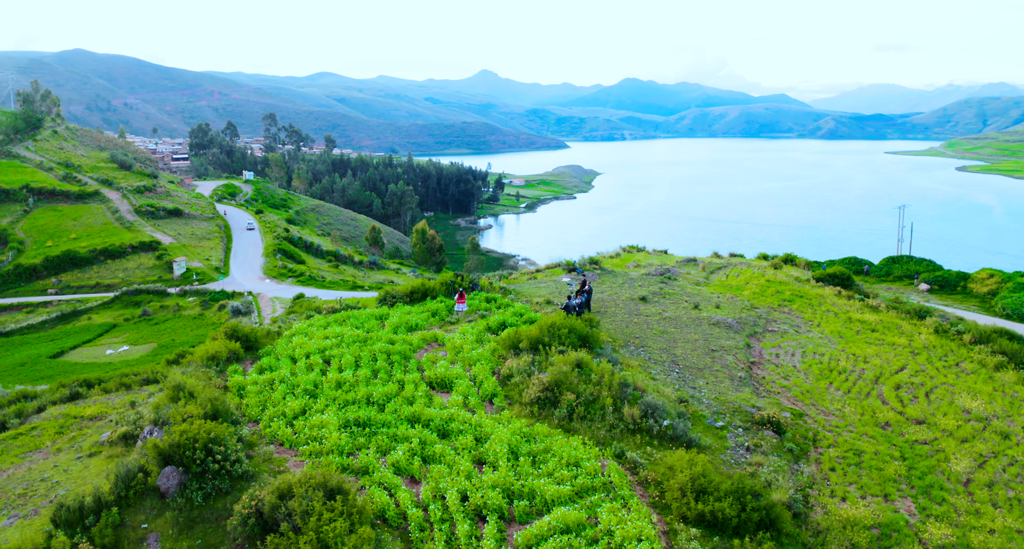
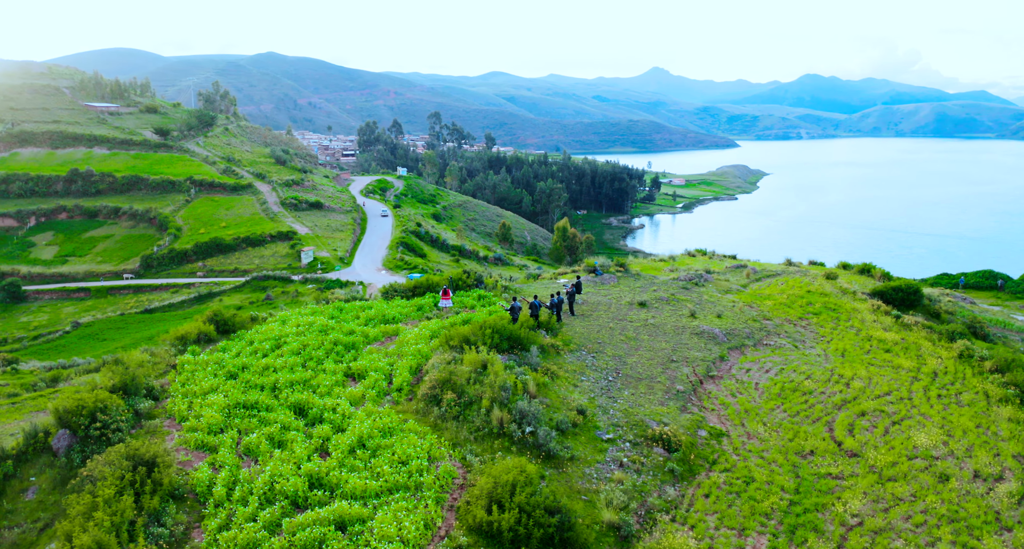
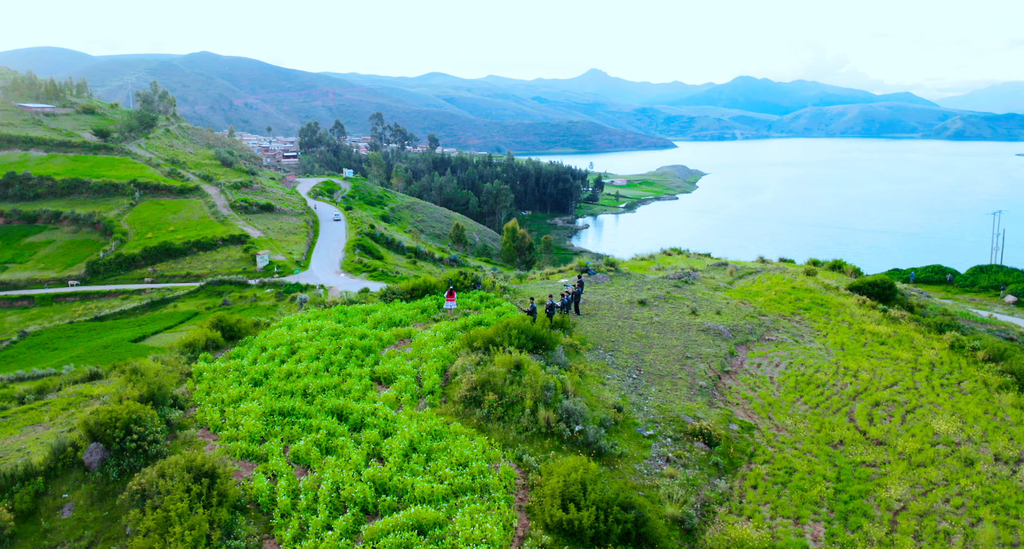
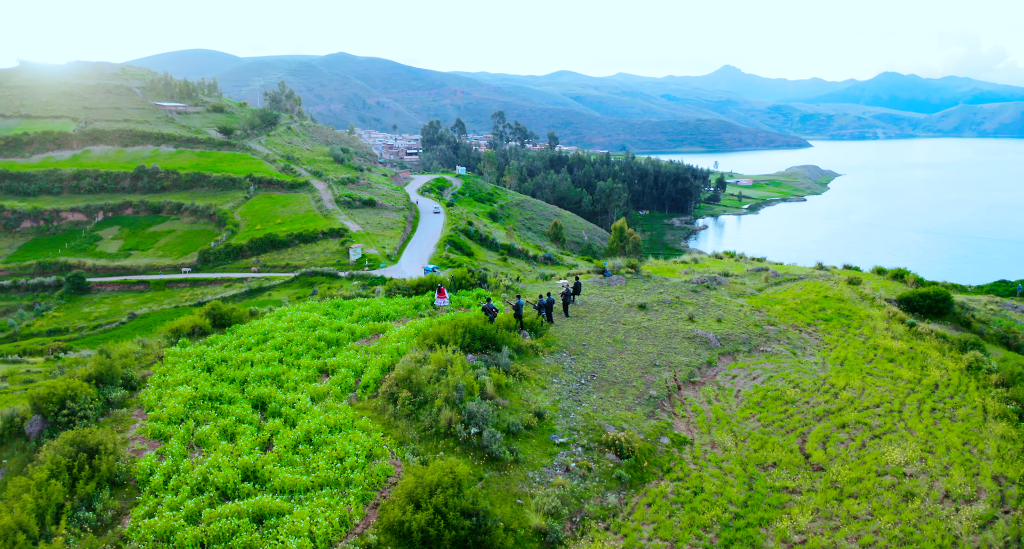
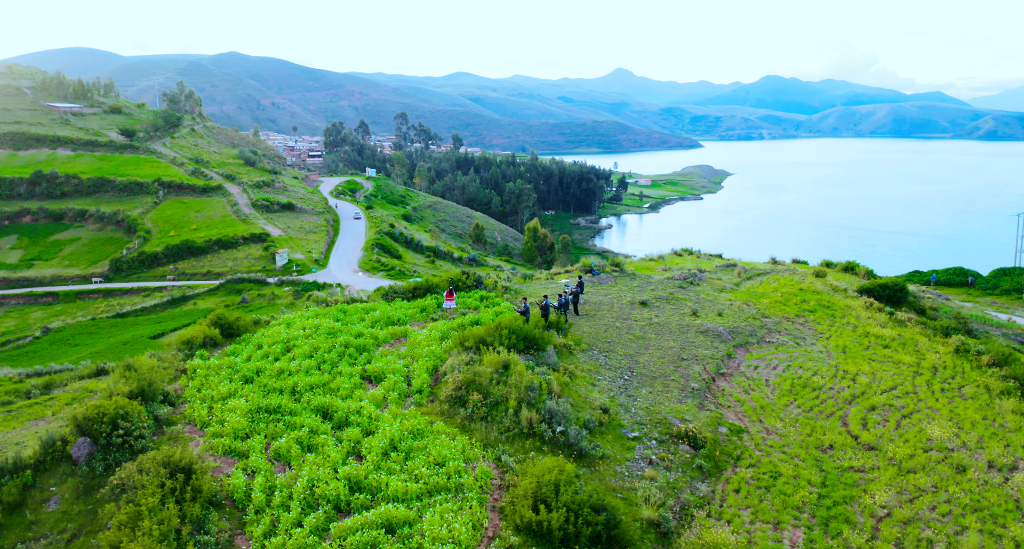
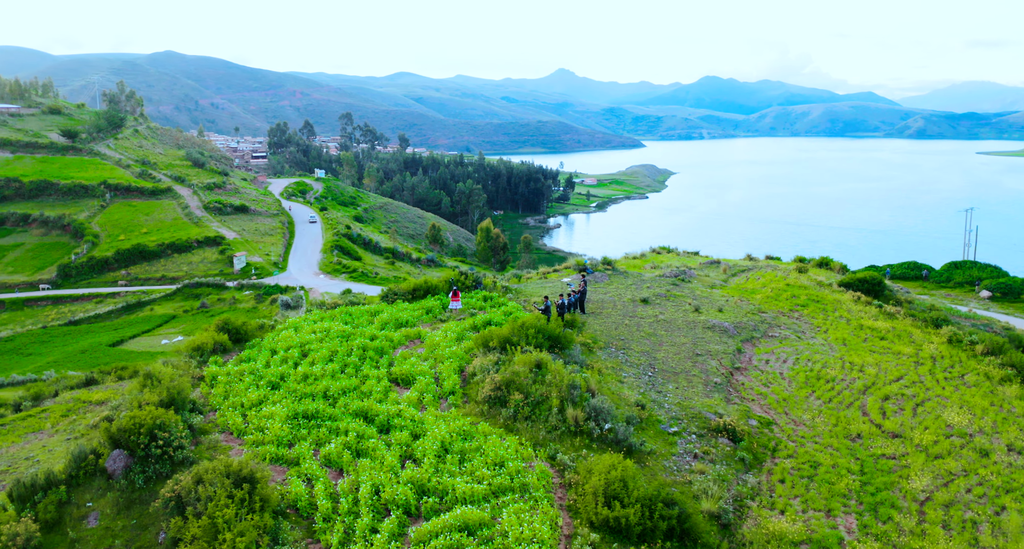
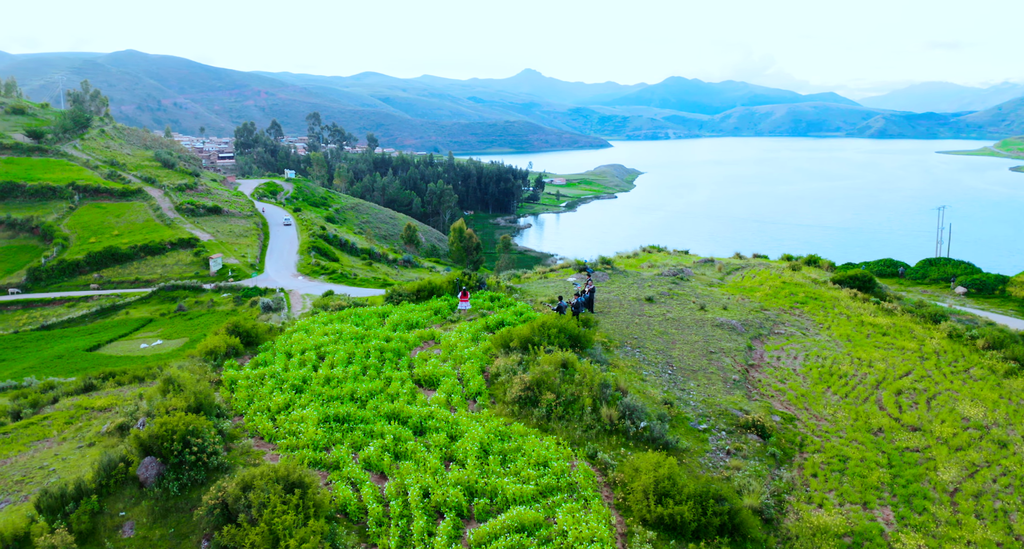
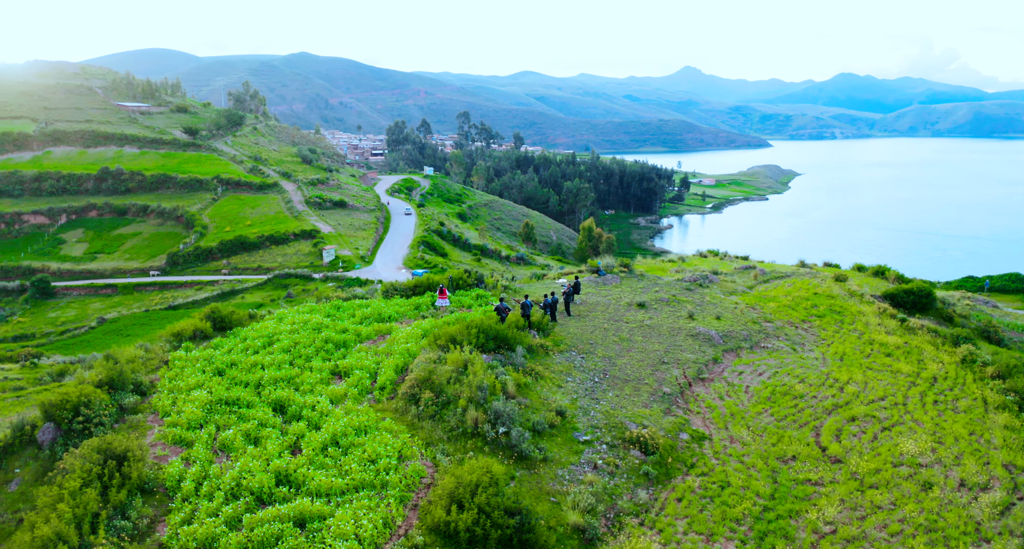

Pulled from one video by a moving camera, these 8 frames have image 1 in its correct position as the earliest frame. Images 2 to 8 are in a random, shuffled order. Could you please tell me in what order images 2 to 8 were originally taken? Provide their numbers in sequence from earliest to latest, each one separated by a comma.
7, 6, 3, 5, 2, 8, 4
